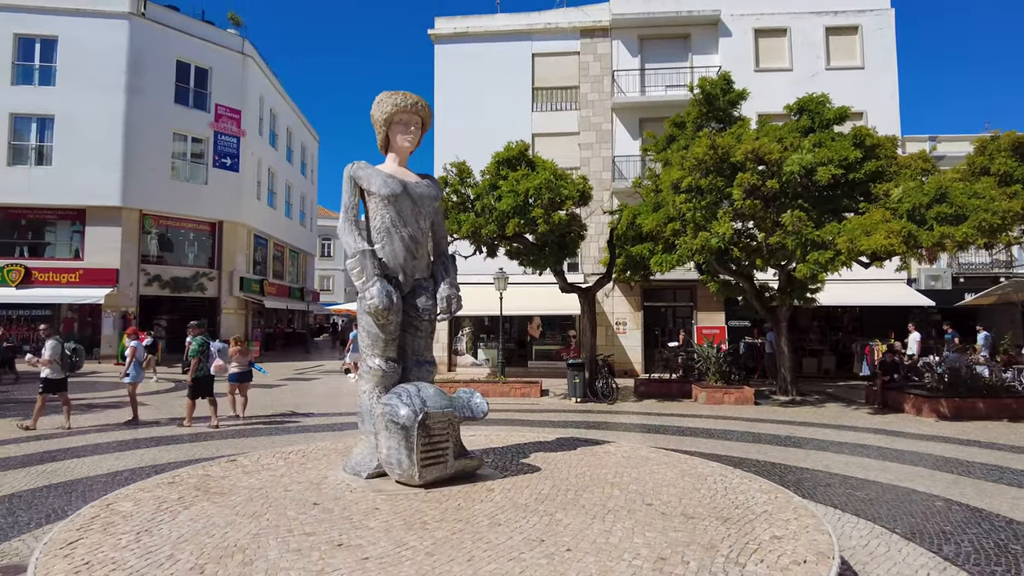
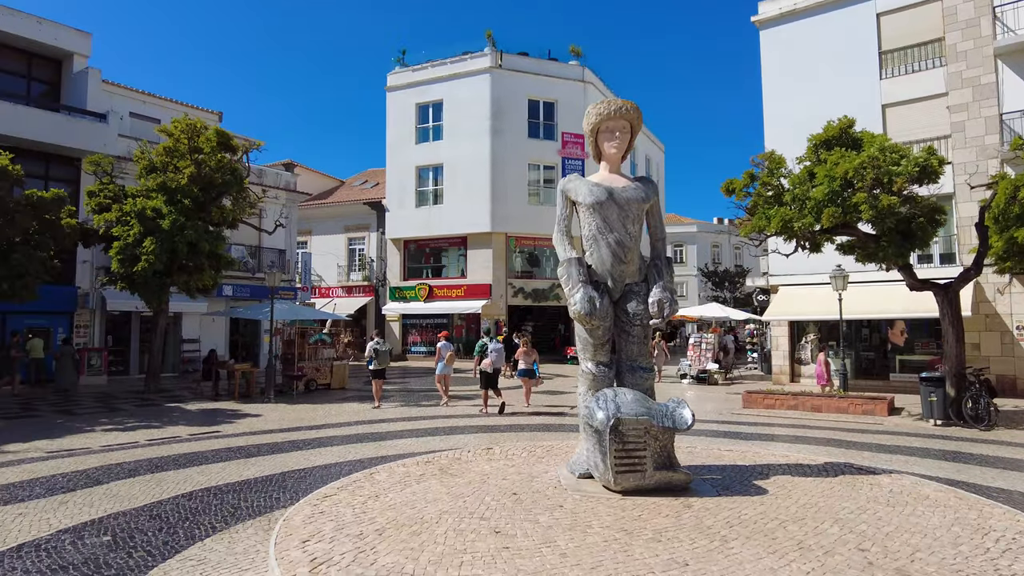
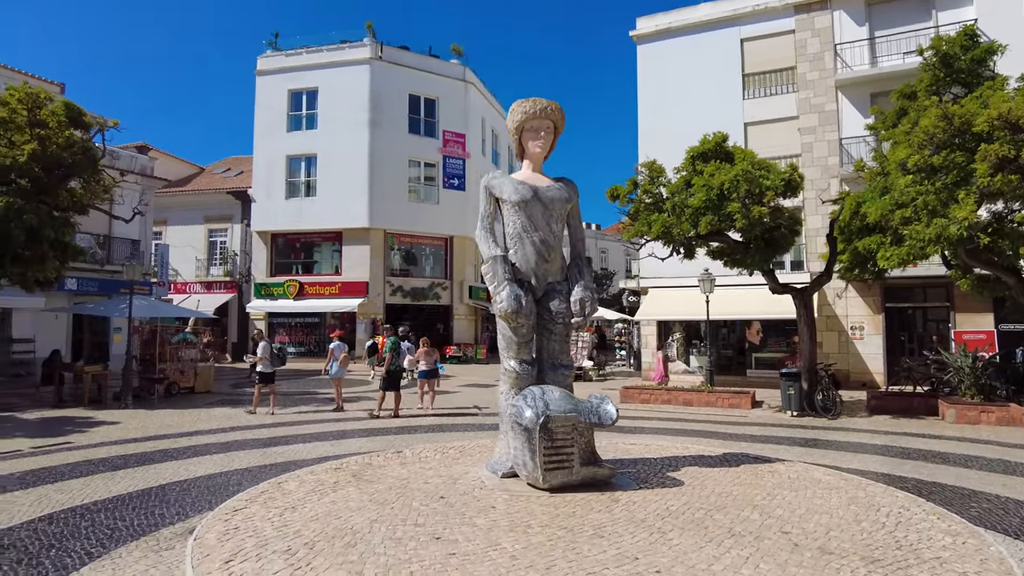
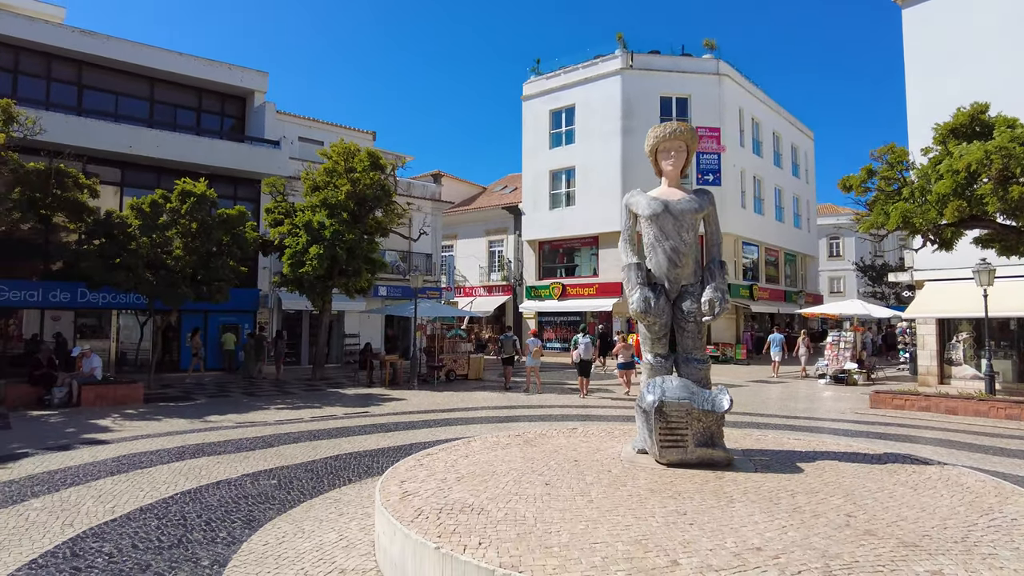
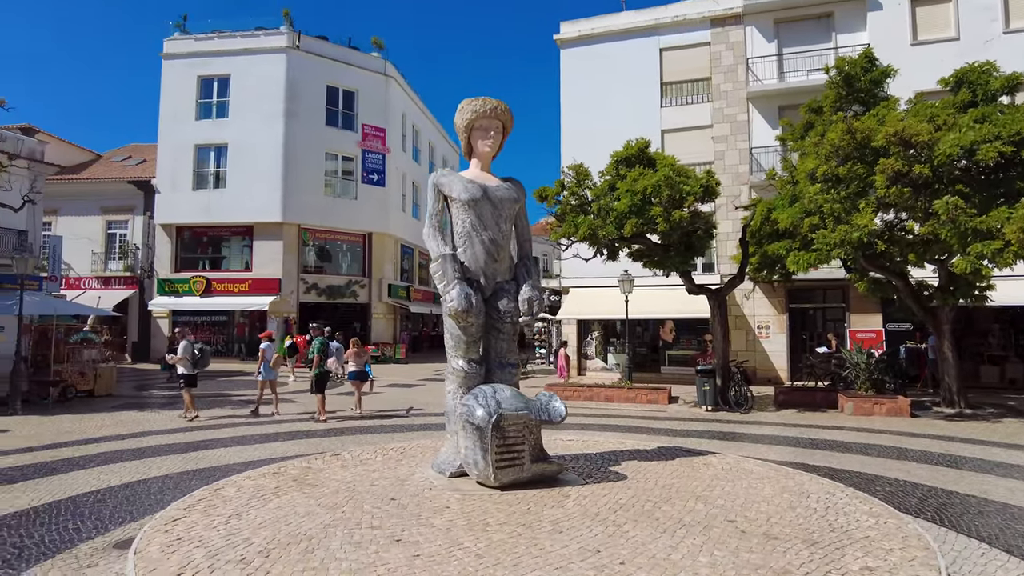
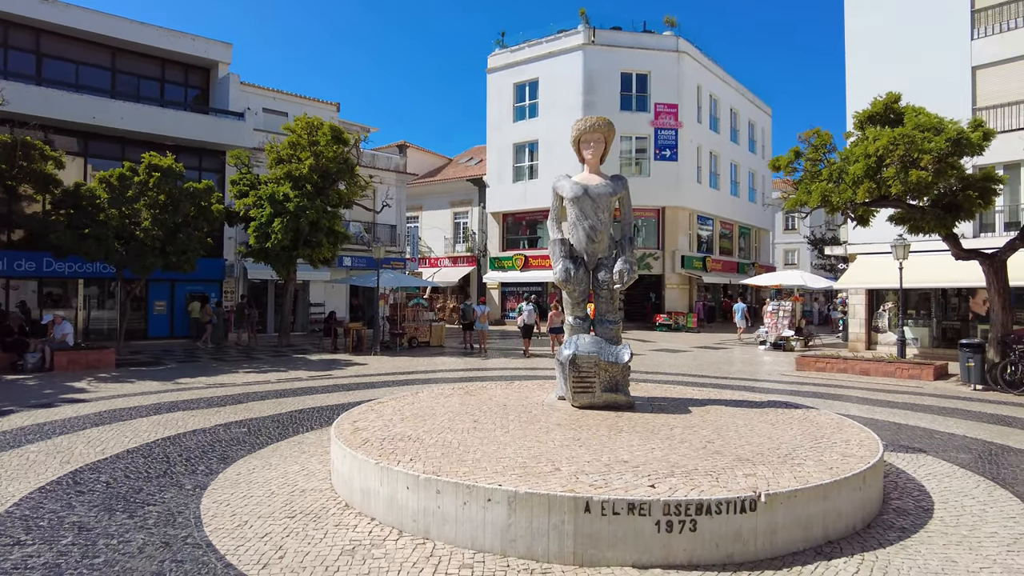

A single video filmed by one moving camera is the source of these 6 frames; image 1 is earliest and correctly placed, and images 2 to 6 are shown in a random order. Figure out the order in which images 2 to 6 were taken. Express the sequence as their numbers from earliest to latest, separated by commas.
5, 3, 2, 4, 6
